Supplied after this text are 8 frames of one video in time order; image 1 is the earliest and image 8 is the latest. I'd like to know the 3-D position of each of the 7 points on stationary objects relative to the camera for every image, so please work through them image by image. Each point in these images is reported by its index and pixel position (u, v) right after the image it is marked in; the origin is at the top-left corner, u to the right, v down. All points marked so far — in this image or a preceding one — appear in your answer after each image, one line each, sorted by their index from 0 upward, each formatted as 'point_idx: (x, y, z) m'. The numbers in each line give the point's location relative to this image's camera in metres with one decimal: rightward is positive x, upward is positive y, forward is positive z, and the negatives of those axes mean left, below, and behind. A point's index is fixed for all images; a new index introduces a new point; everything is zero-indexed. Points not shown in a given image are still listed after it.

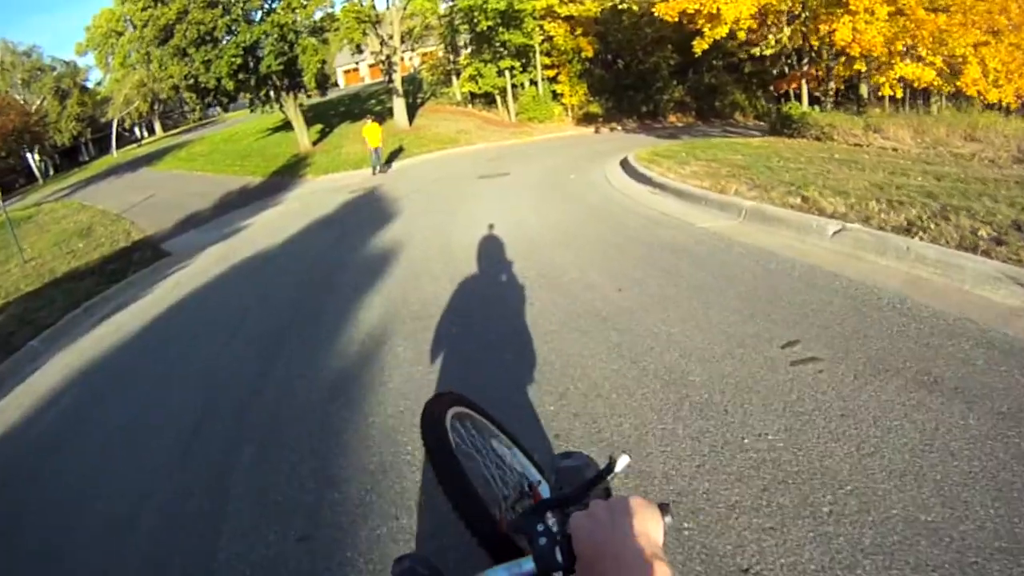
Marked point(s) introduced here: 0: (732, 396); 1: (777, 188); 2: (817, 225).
0: (+1.4, -0.7, +4.4) m
1: (+4.0, +1.5, +10.9) m
2: (+3.6, +0.7, +8.3) m
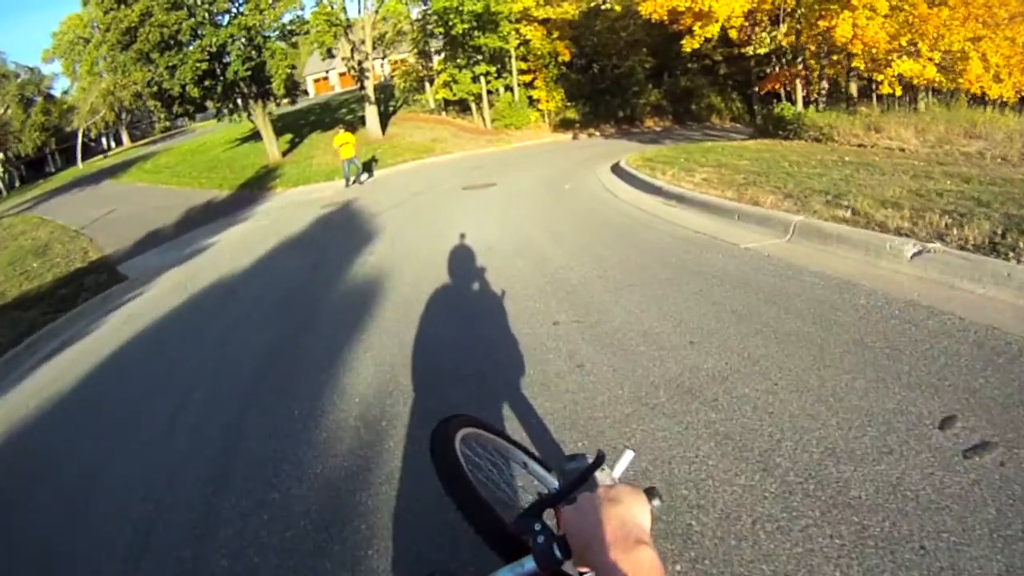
0: (+1.8, -1.0, +3.1) m
1: (+4.1, +1.2, +9.7) m
2: (+3.8, +0.4, +7.1) m
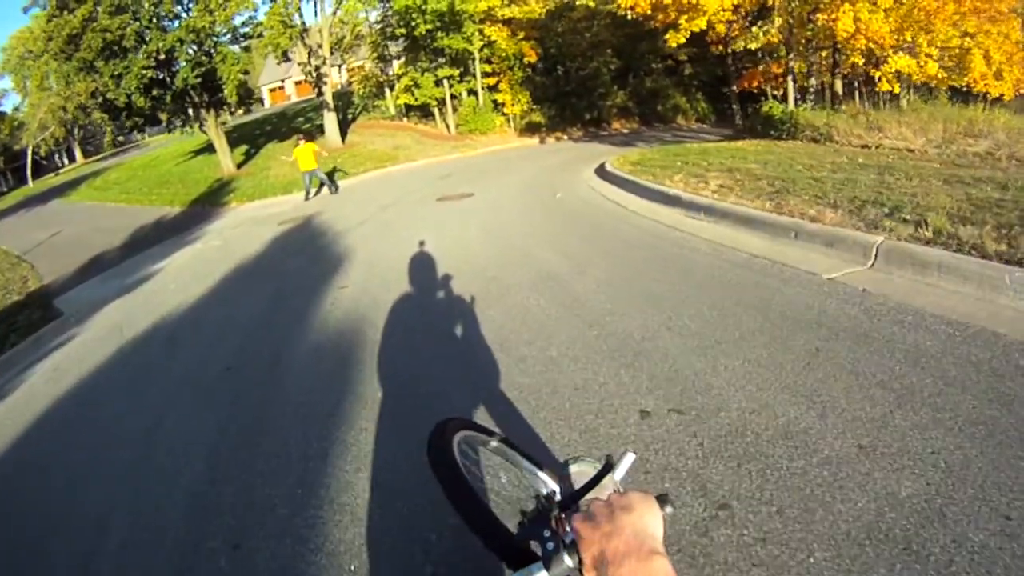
0: (+2.3, -1.4, +1.6) m
1: (+4.2, +0.9, +8.3) m
2: (+4.0, +0.1, +5.7) m
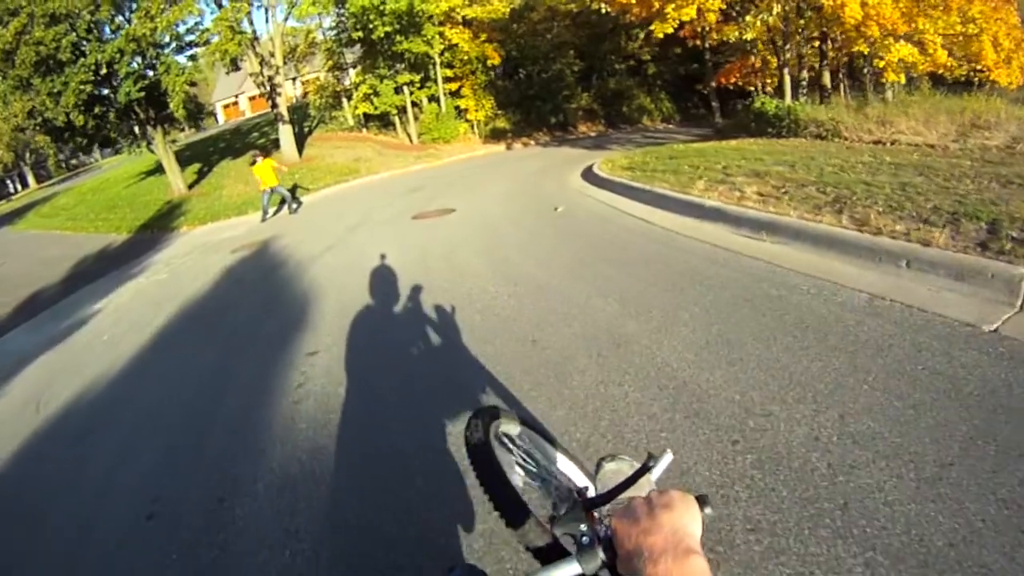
0: (+2.9, -1.7, +0.1) m
1: (+4.4, +0.6, +6.9) m
2: (+4.4, -0.1, +4.3) m
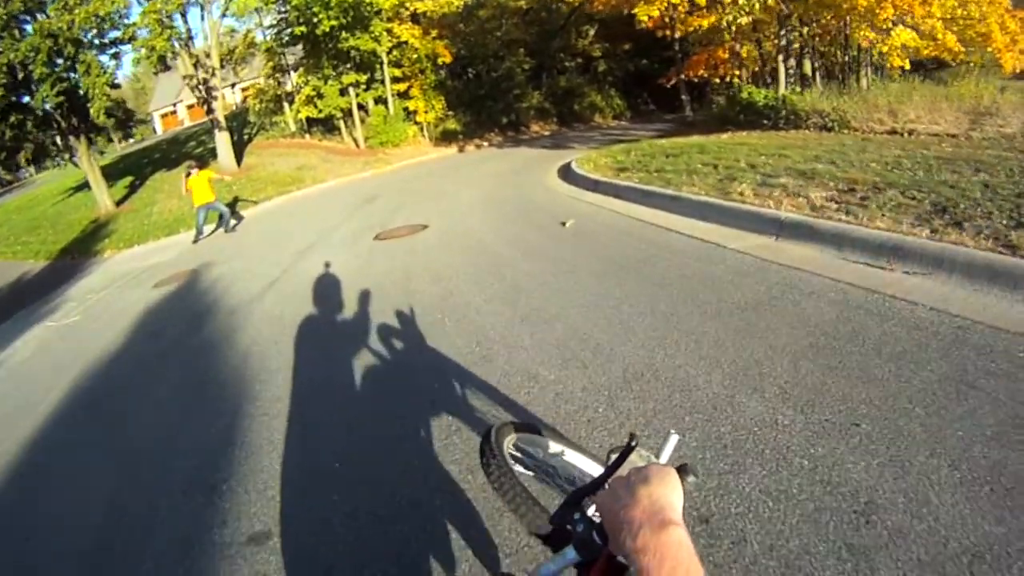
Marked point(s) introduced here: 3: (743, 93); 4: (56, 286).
0: (+3.7, -1.9, -1.6) m
1: (+4.6, +0.4, +5.3) m
2: (+4.8, -0.4, +2.7) m
3: (+6.0, +5.0, +18.2) m
4: (-10.8, -0.1, +16.7) m
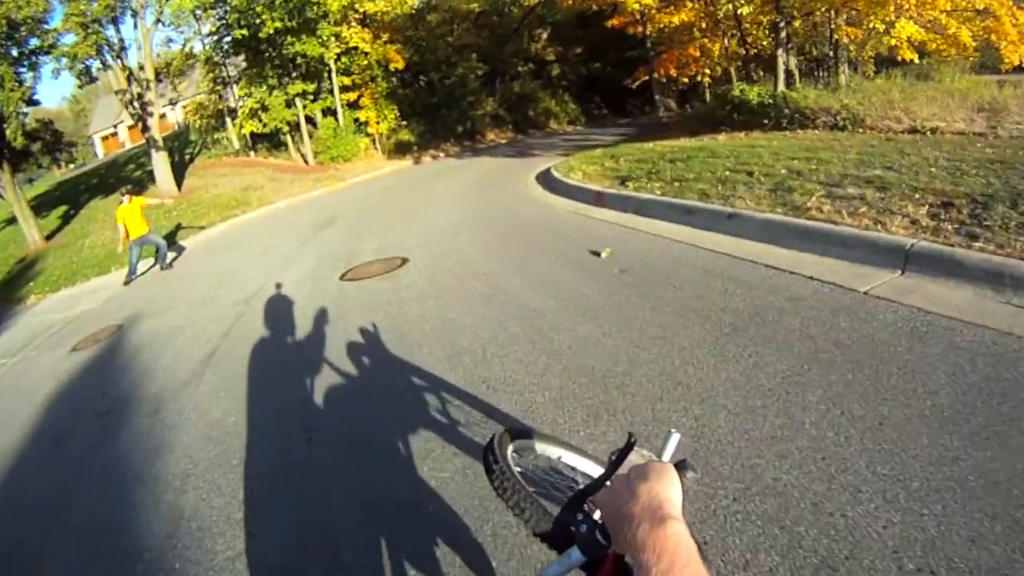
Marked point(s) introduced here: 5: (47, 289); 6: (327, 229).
0: (+4.5, -2.1, -3.1) m
1: (+4.9, +0.2, +3.9) m
2: (+5.3, -0.5, +1.3) m
3: (+5.2, +4.7, +16.9) m
4: (-11.1, -1.1, +14.3) m
5: (-11.4, +0.1, +17.3) m
6: (-3.8, +1.2, +15.0) m
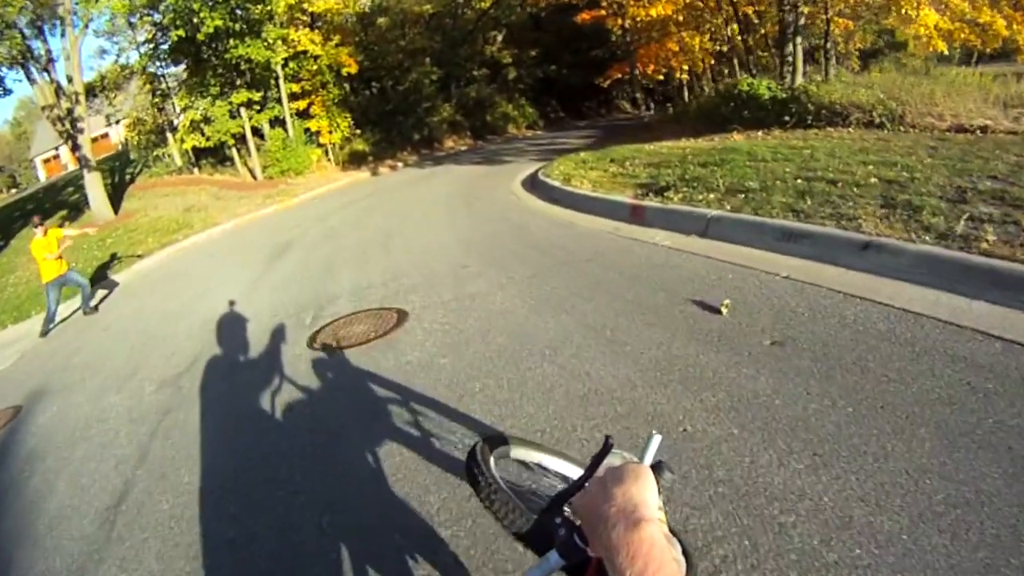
0: (+5.6, -2.3, -4.7) m
1: (+5.4, 0.0, +2.3) m
2: (+6.0, -0.7, -0.3) m
3: (+4.8, +4.4, +15.3) m
4: (-11.1, -2.1, +11.7) m
5: (-11.6, -0.9, +14.7) m
6: (-4.0, +0.5, +12.9) m
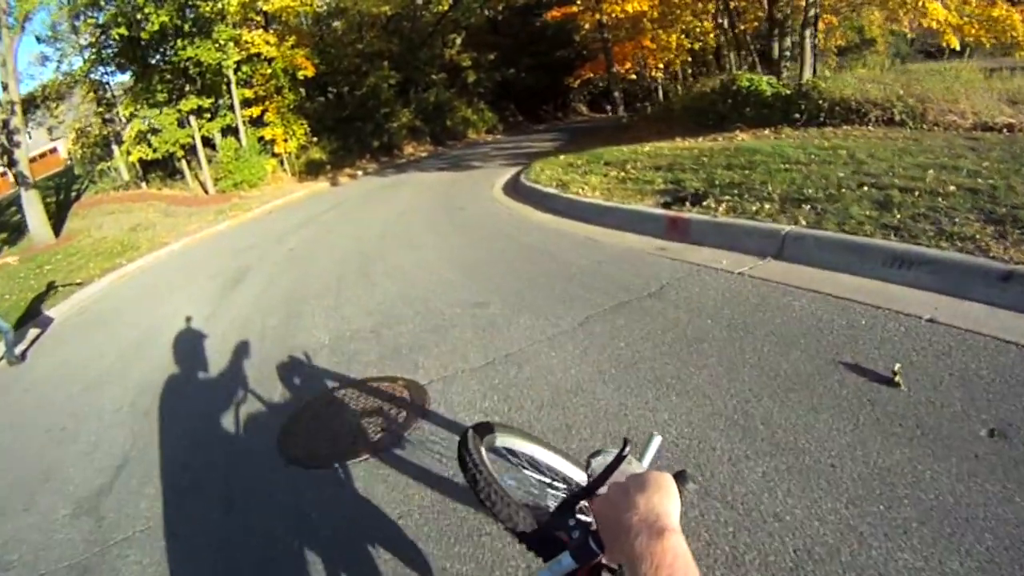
0: (+6.5, -2.3, -5.5) m
1: (+5.8, -0.1, +1.4) m
2: (+6.6, -0.7, -1.1) m
3: (+4.4, +4.2, +14.4) m
4: (-11.1, -2.7, +9.9) m
5: (-11.8, -1.6, +12.8) m
6: (-4.2, +0.1, +11.5) m
